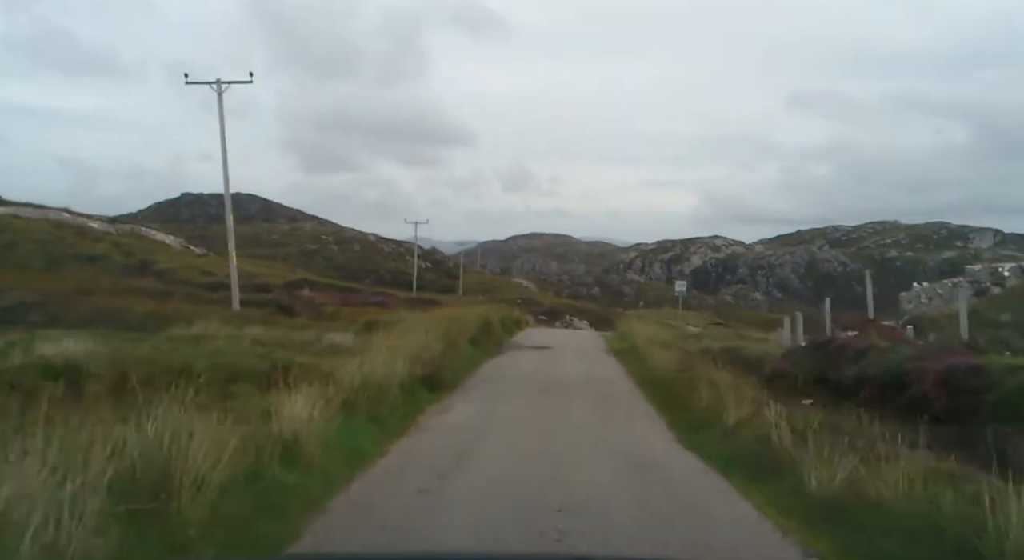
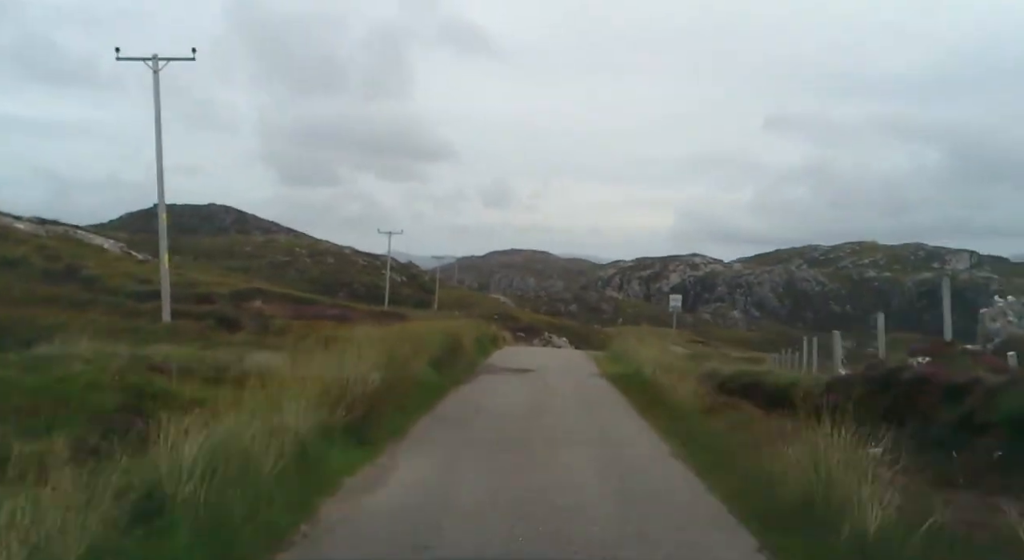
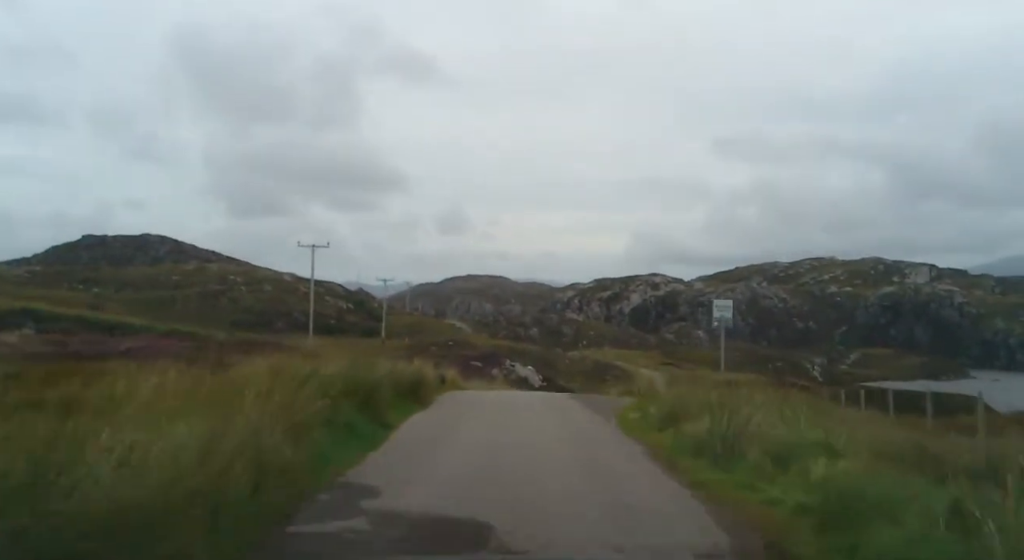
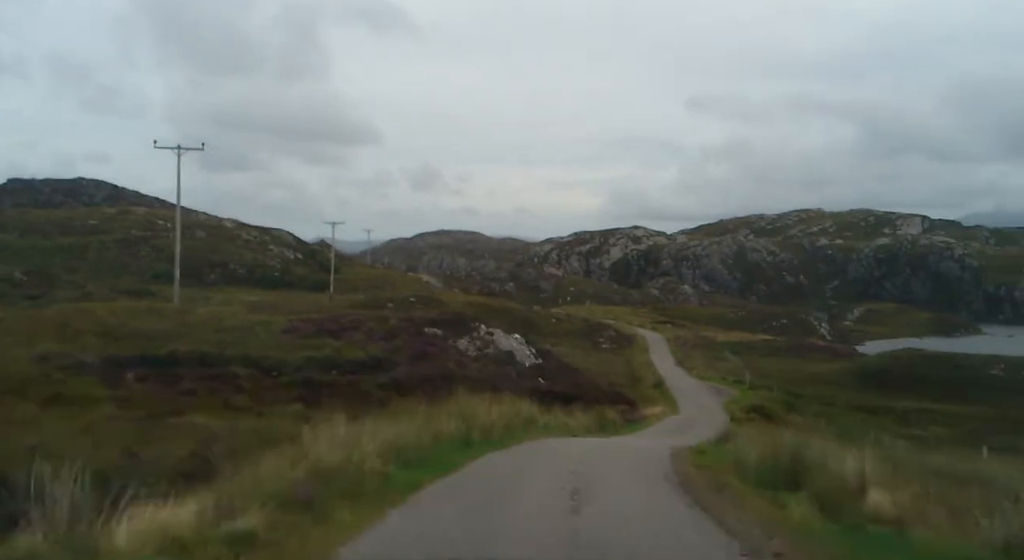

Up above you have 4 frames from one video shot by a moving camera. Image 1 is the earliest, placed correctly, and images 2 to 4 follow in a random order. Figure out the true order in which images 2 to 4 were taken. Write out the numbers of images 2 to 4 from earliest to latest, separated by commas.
2, 3, 4
